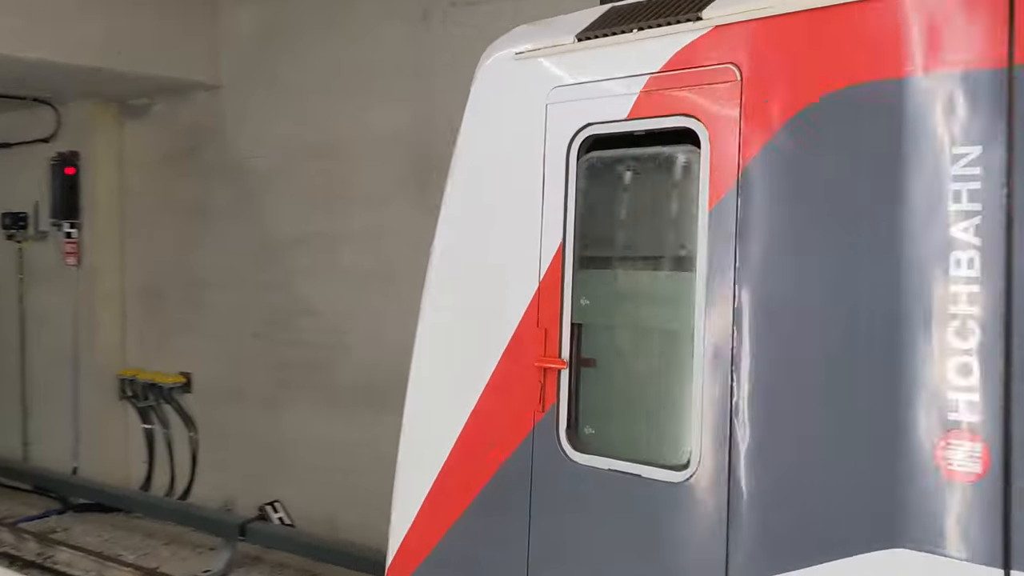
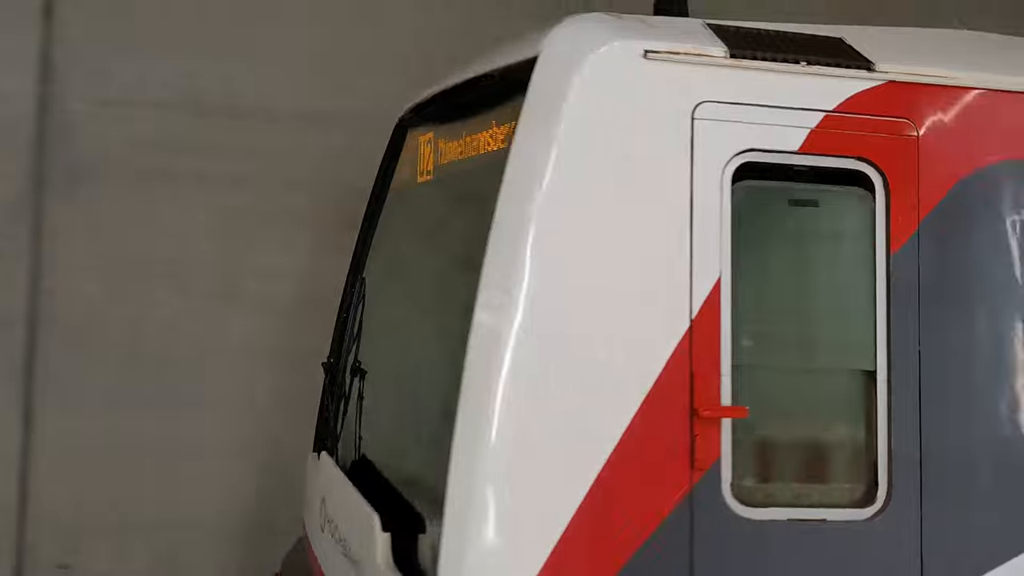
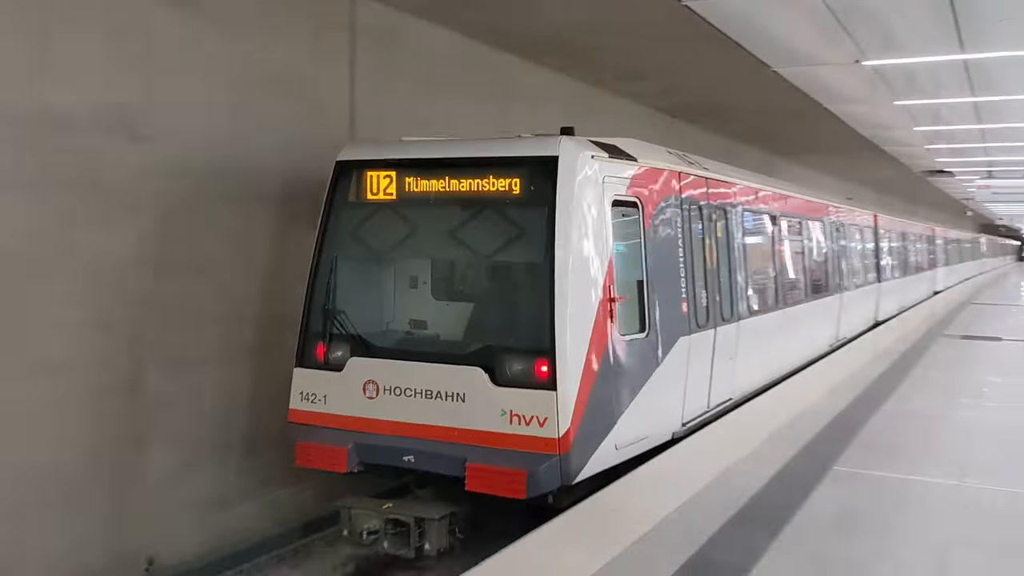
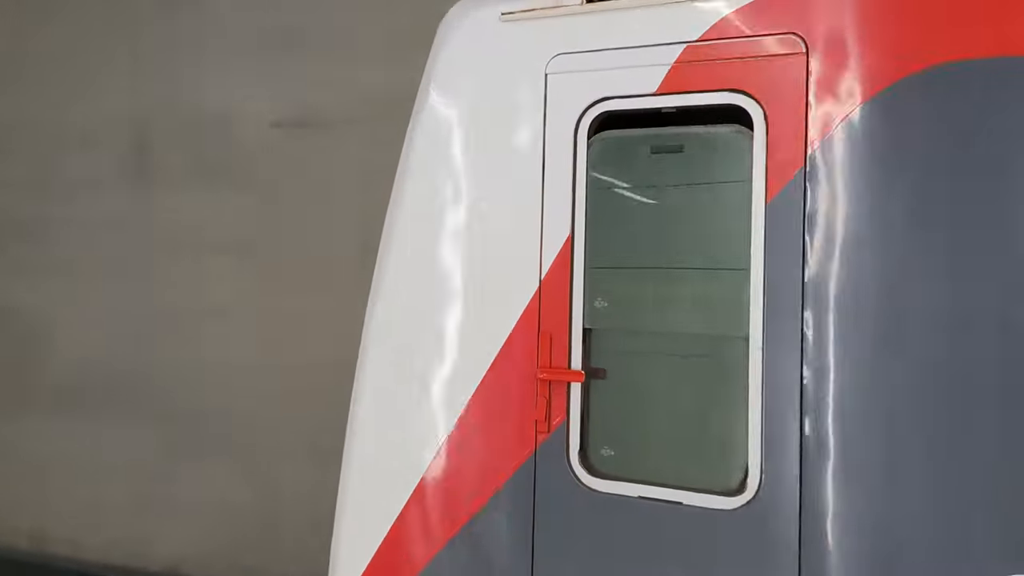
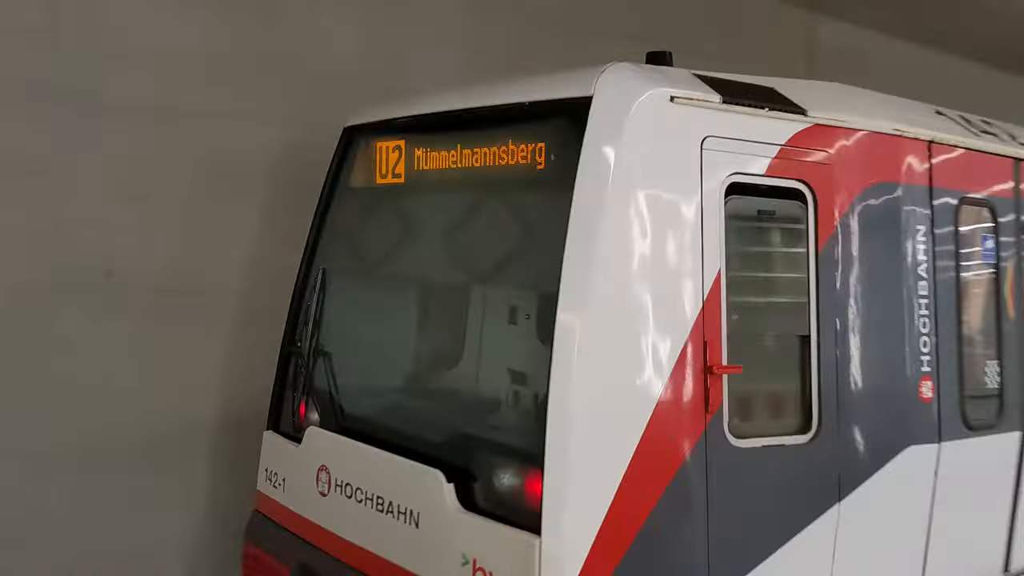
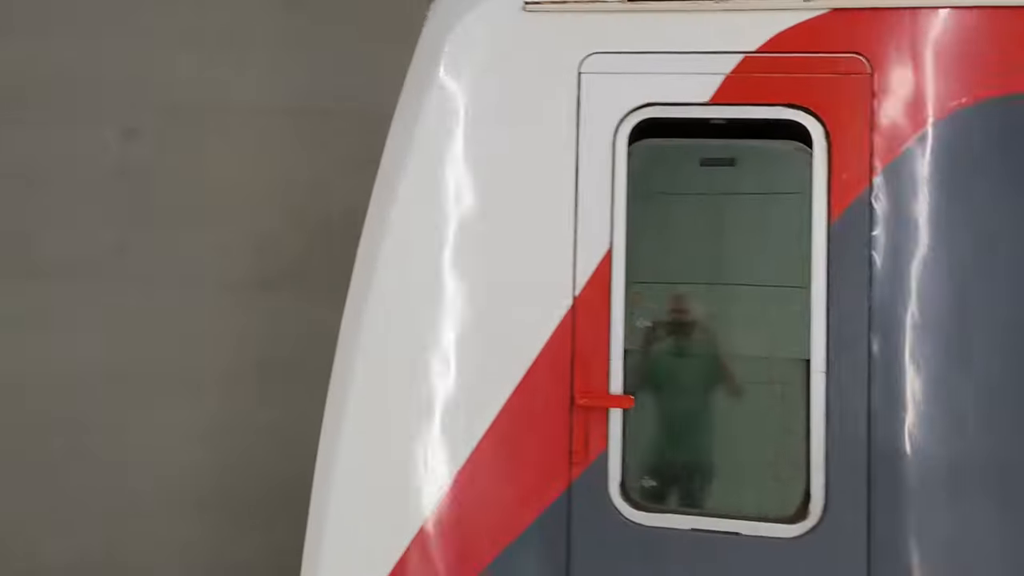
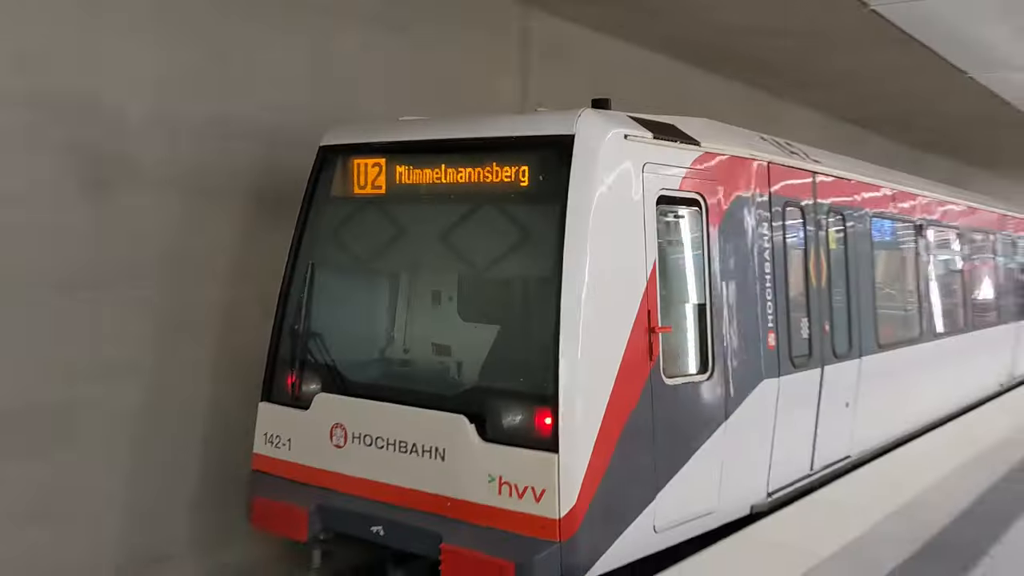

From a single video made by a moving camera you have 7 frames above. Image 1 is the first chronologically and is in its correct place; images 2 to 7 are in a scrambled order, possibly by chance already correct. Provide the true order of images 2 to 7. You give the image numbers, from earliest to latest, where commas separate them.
4, 6, 2, 5, 7, 3
